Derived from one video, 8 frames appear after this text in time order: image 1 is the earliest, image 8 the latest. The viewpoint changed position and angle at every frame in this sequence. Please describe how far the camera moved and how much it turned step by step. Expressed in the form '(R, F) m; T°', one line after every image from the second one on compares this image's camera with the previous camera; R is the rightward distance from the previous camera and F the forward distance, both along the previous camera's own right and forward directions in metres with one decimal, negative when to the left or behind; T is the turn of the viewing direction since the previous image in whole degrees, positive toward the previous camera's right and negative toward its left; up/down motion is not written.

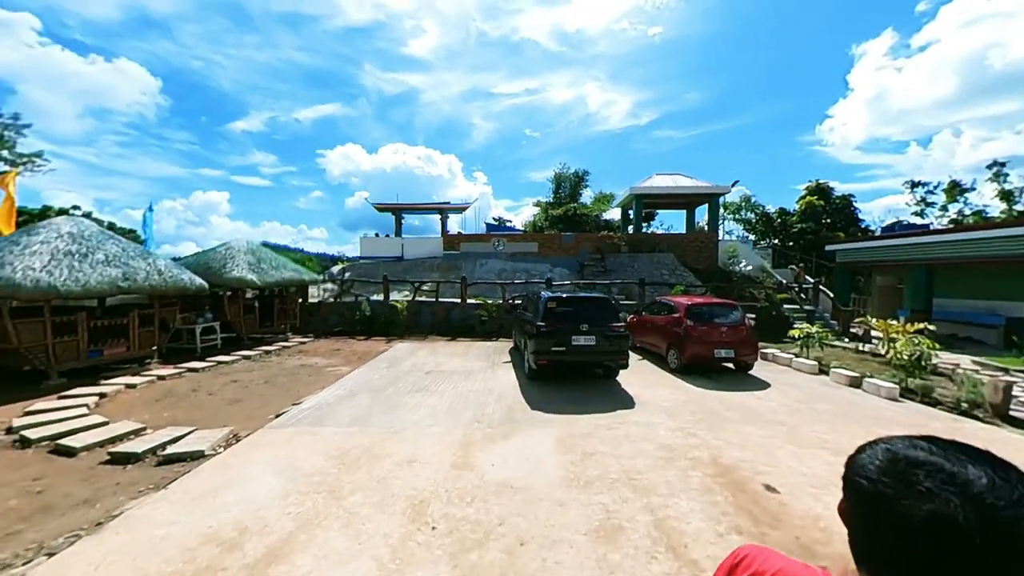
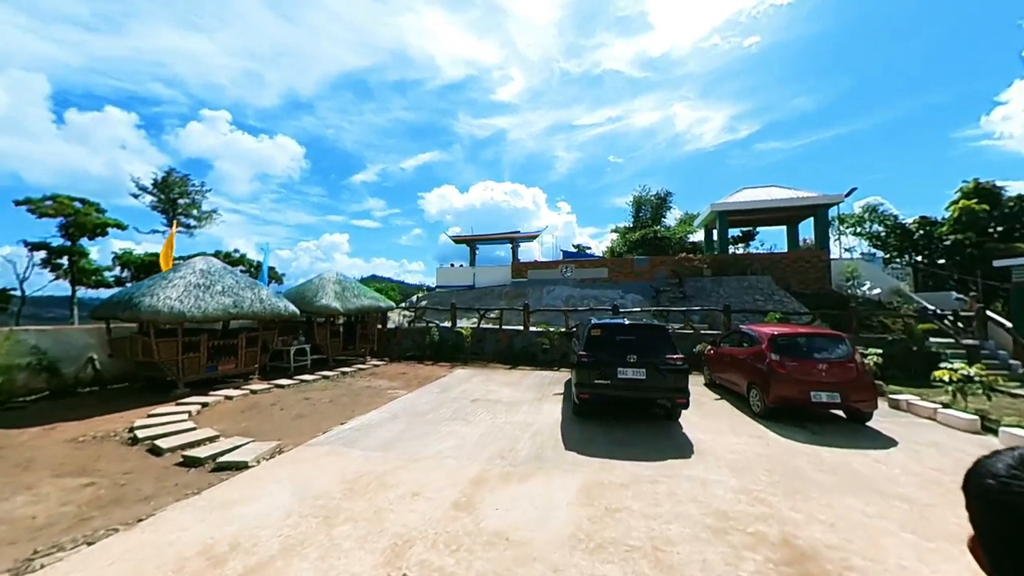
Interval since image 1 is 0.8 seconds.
(+0.7, +0.3) m; -13°
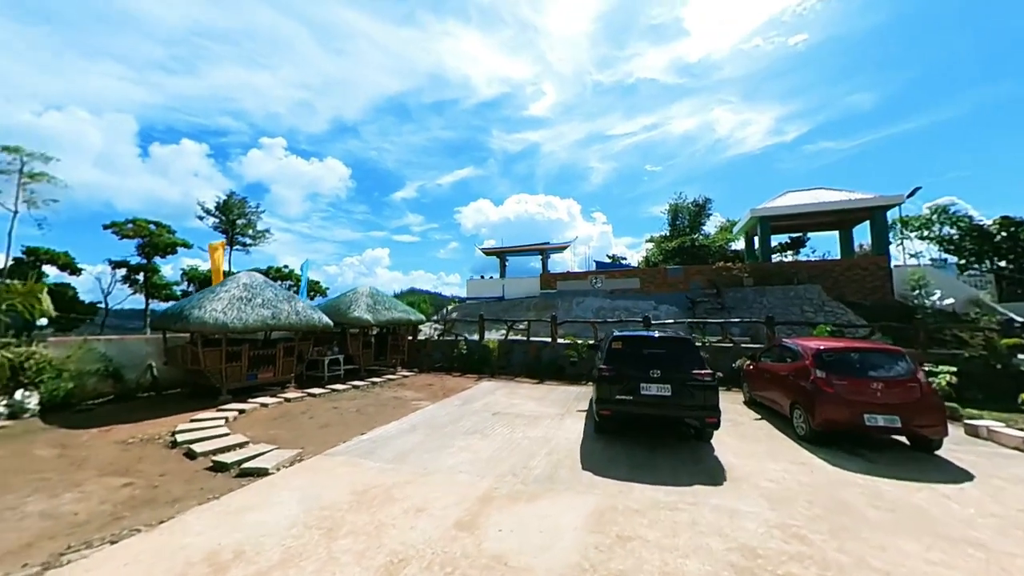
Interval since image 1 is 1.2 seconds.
(+0.3, +0.1) m; -6°
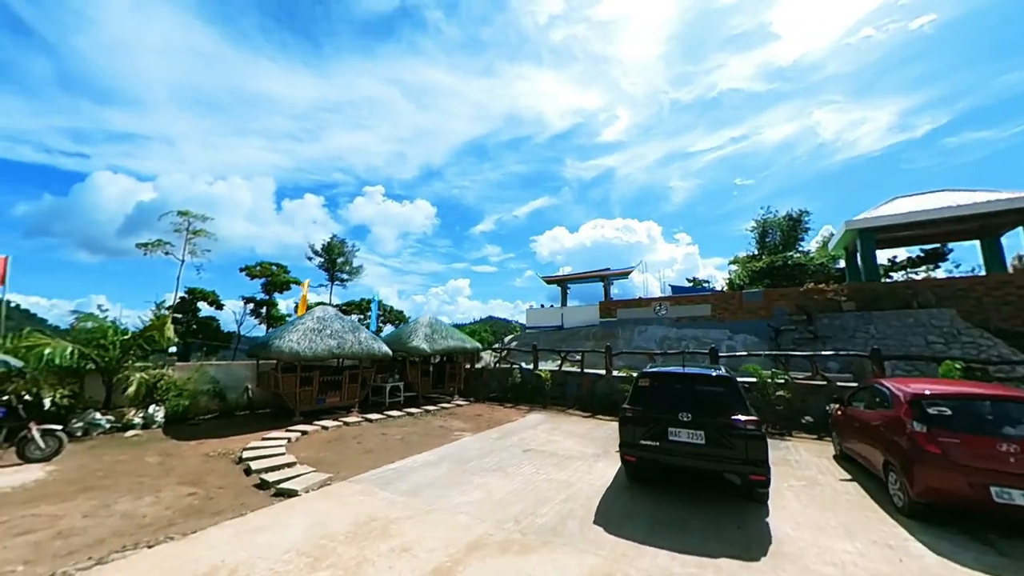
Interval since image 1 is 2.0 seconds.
(+0.9, +0.2) m; -12°
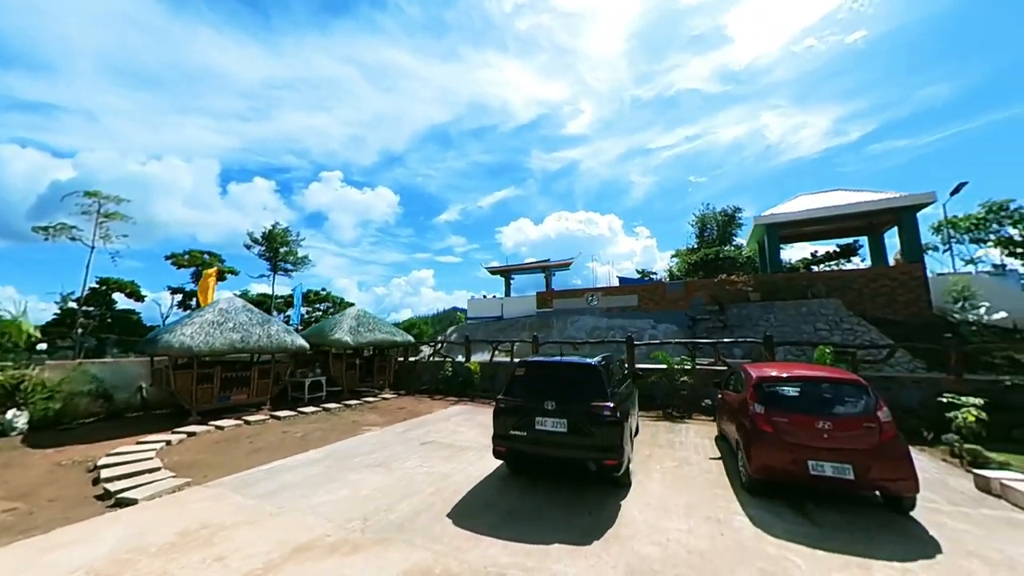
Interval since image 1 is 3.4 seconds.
(+1.3, +0.1) m; +6°
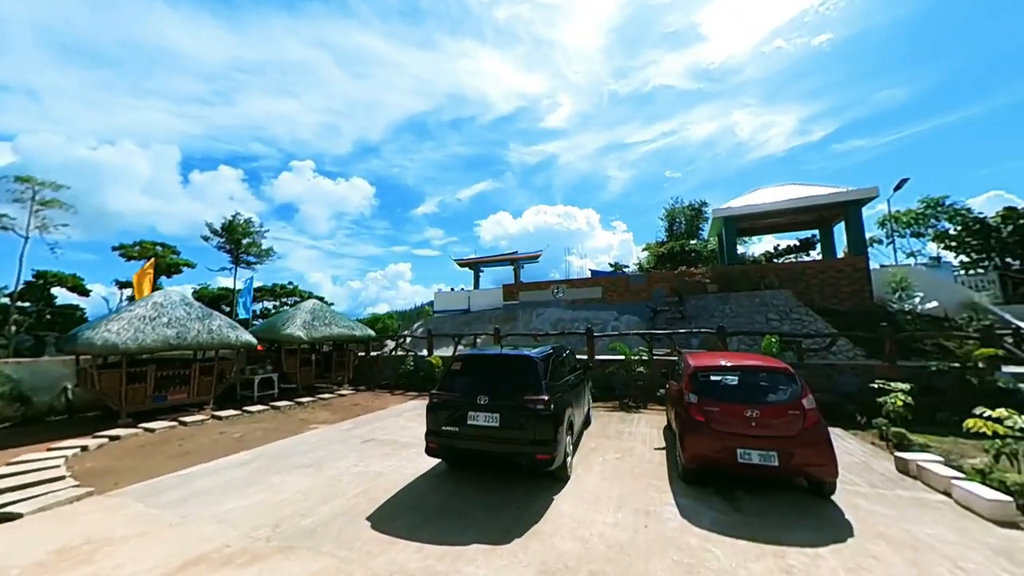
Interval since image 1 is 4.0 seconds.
(+0.6, +0.2) m; +3°
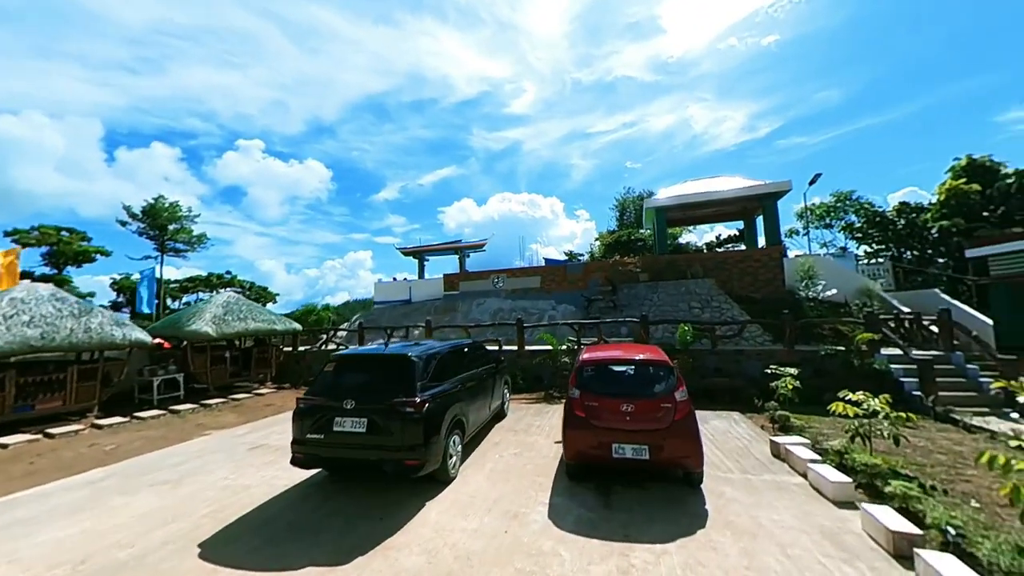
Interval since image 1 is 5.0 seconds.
(+1.1, +0.2) m; +6°
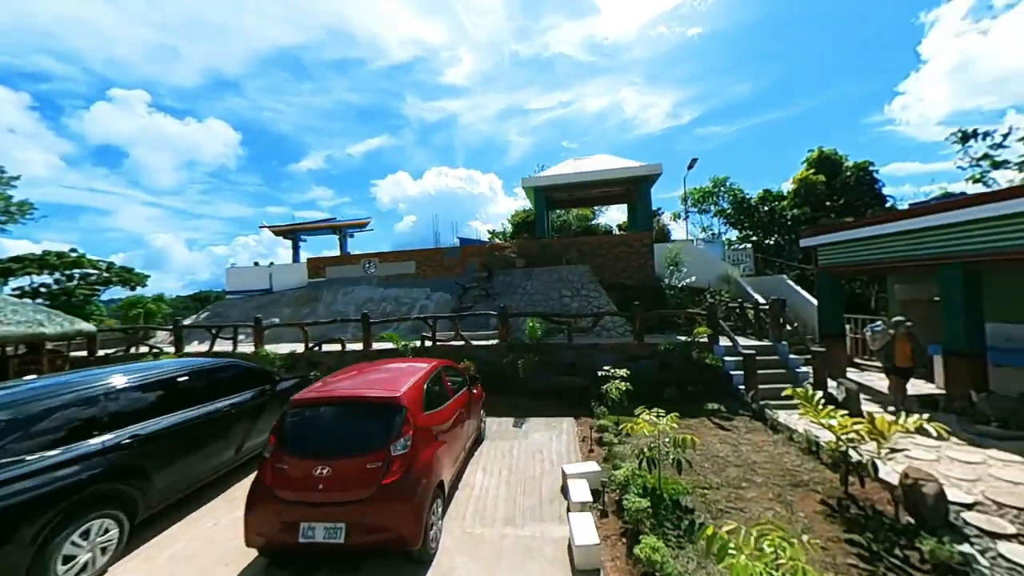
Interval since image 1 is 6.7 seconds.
(+2.4, +1.1) m; +10°
